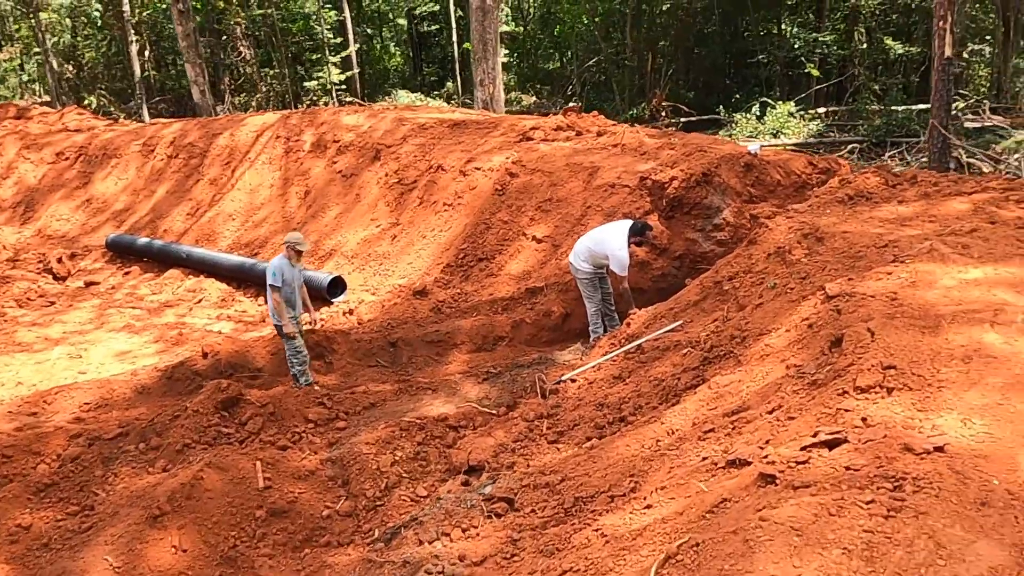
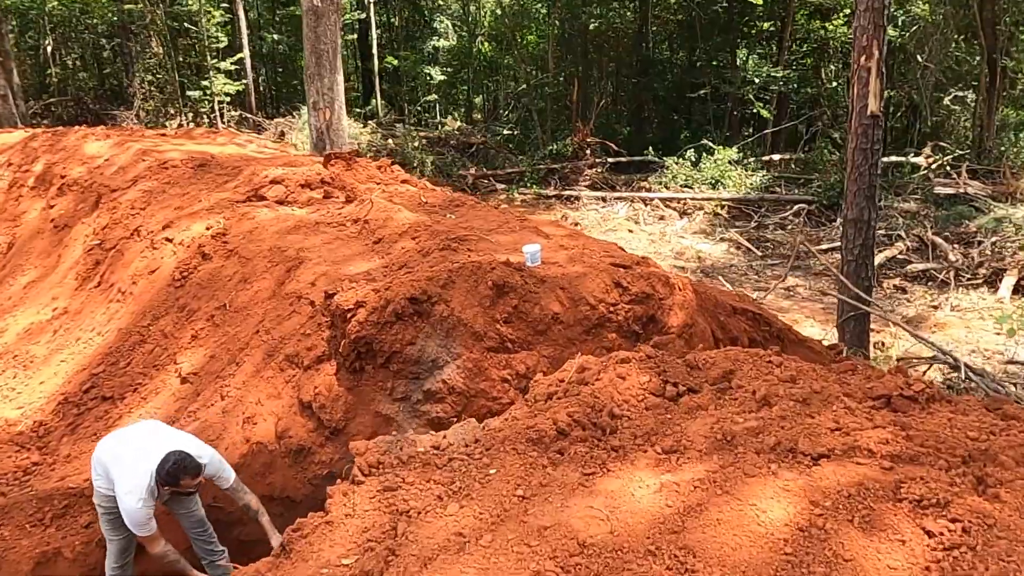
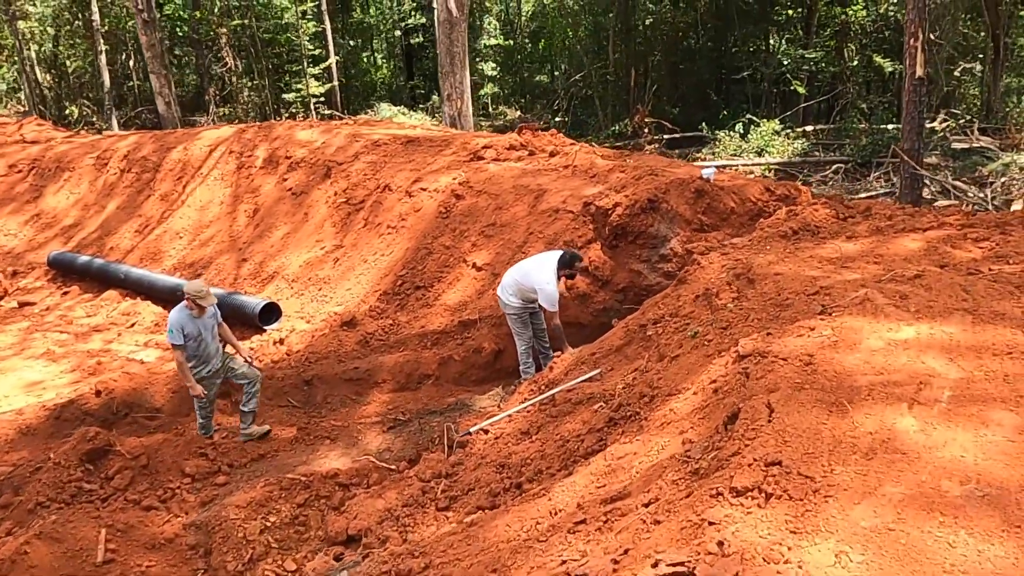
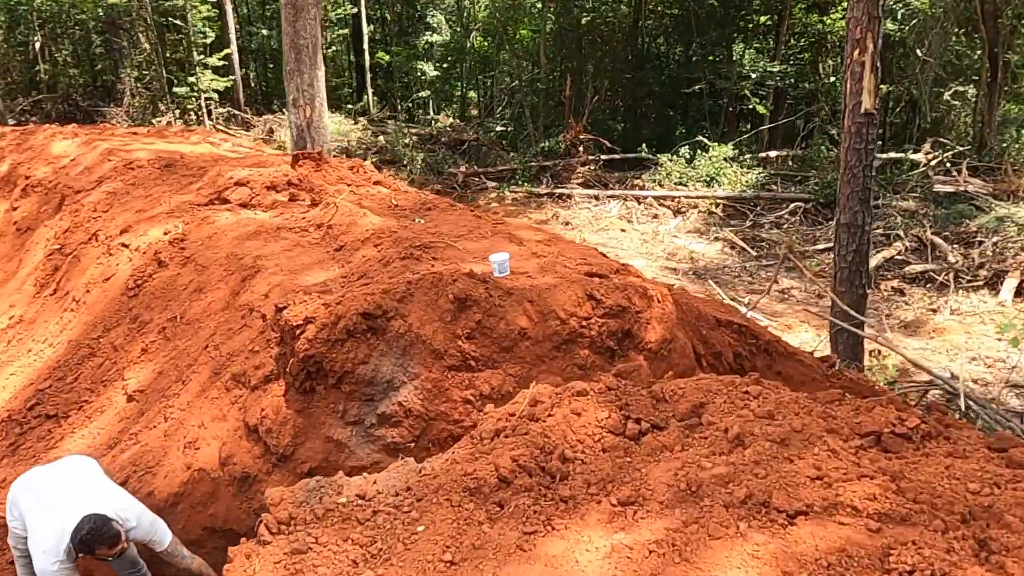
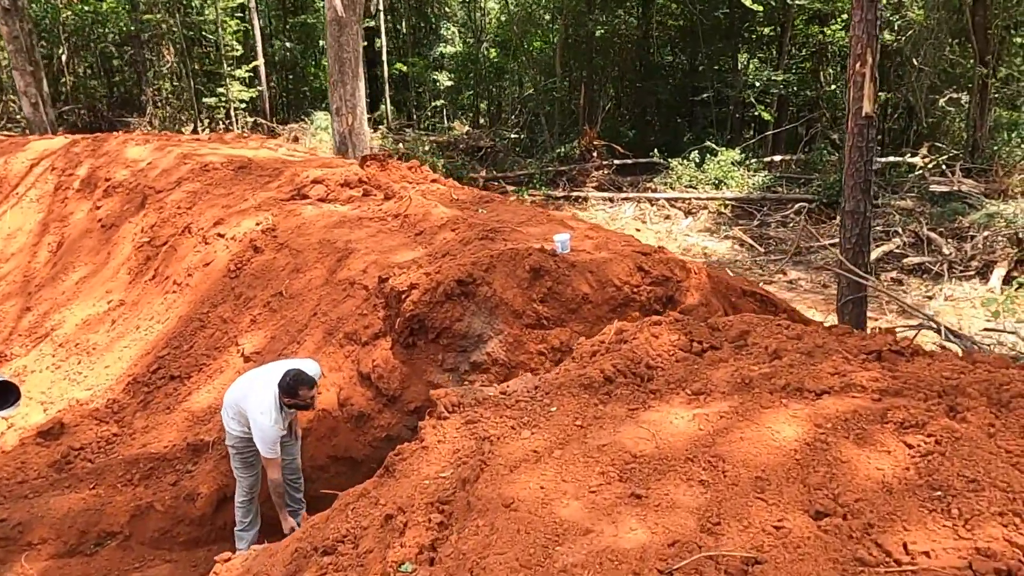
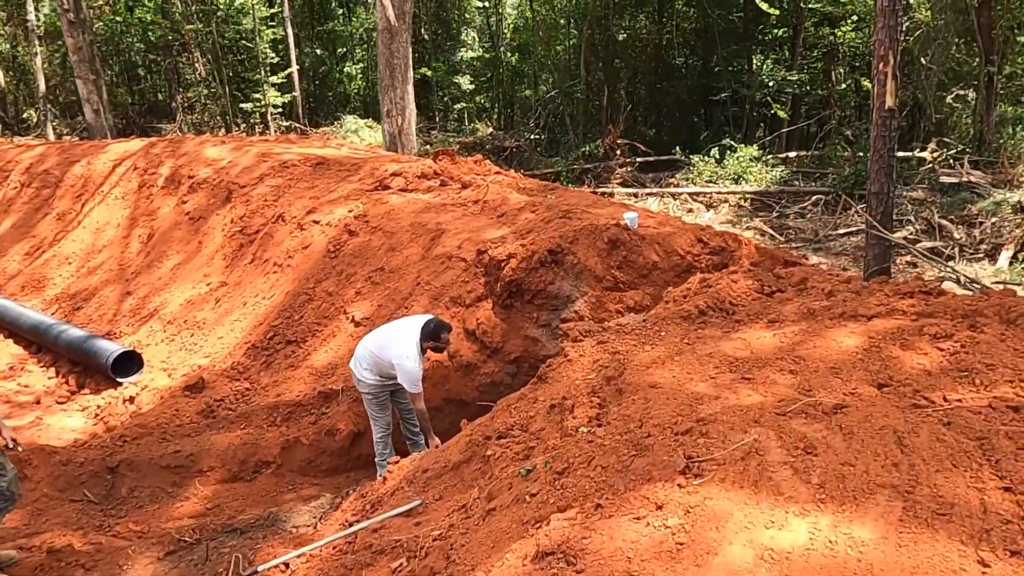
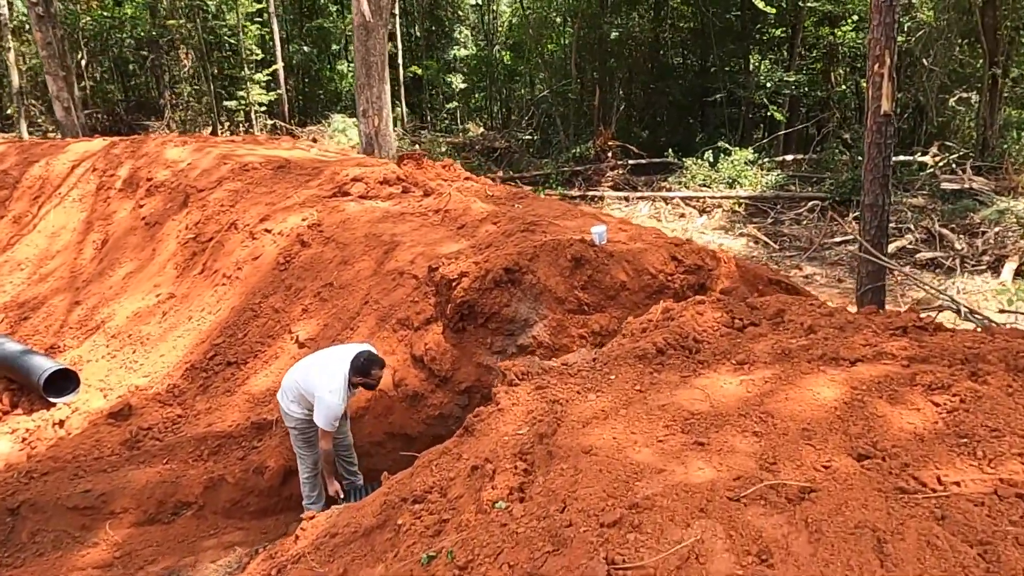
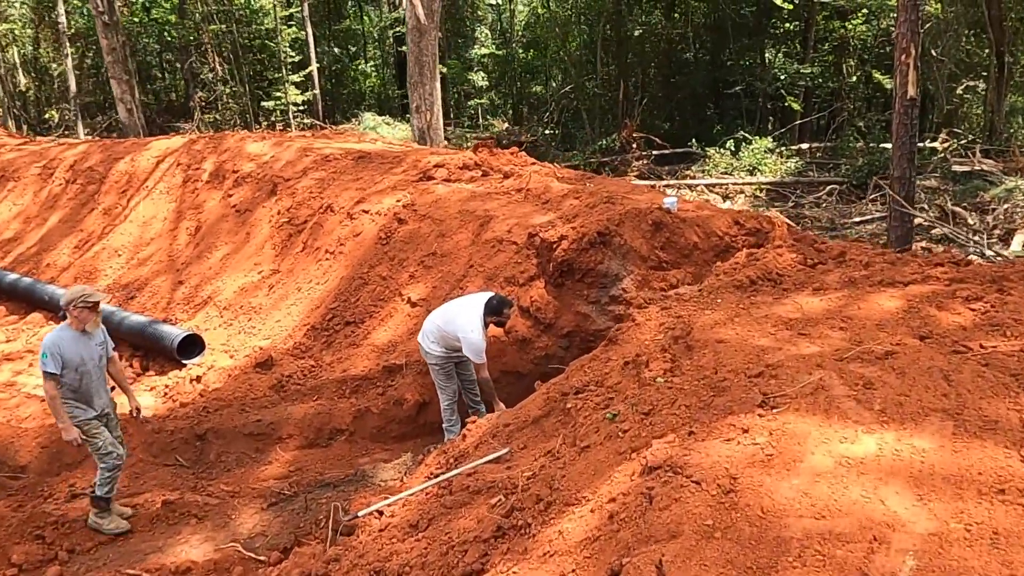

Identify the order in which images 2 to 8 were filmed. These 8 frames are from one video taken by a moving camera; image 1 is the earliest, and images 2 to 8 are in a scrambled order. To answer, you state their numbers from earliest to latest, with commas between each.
3, 8, 6, 7, 5, 2, 4
